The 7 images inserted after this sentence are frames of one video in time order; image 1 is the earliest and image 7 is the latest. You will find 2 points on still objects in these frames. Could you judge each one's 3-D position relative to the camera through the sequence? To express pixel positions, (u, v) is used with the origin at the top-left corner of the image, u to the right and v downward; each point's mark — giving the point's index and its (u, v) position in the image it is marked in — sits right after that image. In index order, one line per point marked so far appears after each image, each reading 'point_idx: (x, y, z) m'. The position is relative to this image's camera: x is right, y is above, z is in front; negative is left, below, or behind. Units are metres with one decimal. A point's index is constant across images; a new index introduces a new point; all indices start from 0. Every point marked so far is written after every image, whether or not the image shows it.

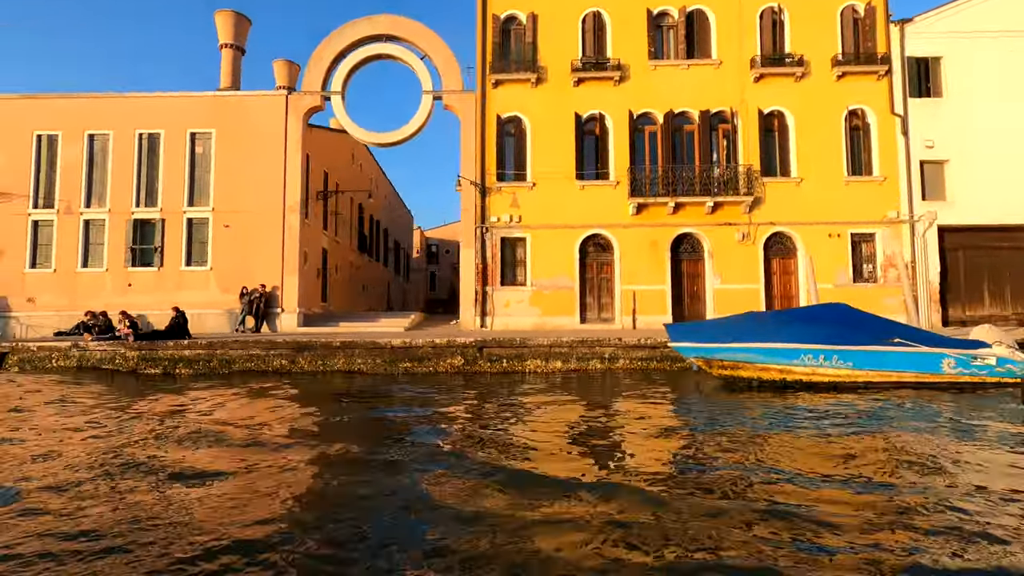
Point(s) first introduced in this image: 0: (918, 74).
0: (+13.1, +6.9, +17.3) m
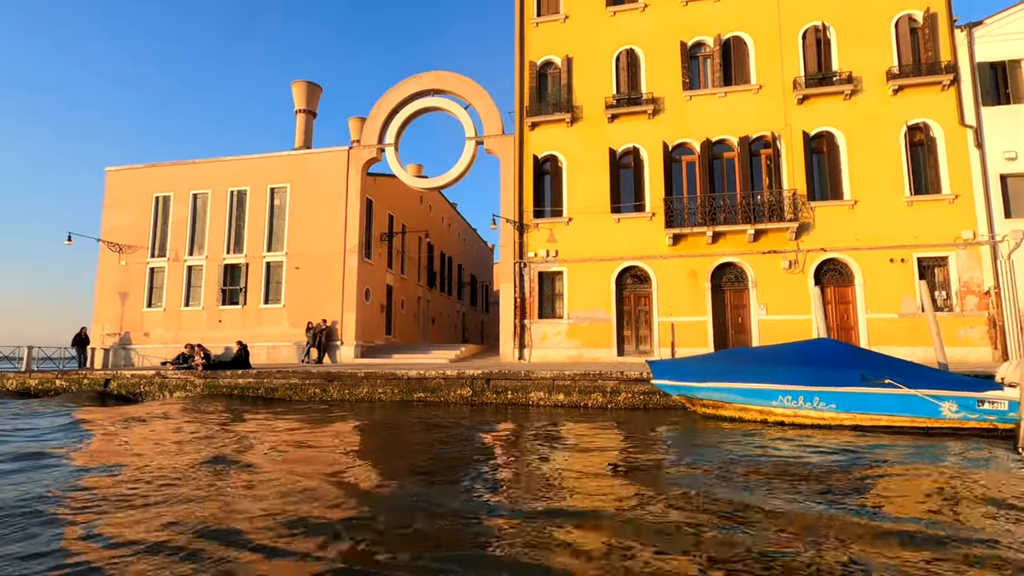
0: (+14.0, +6.1, +15.7) m
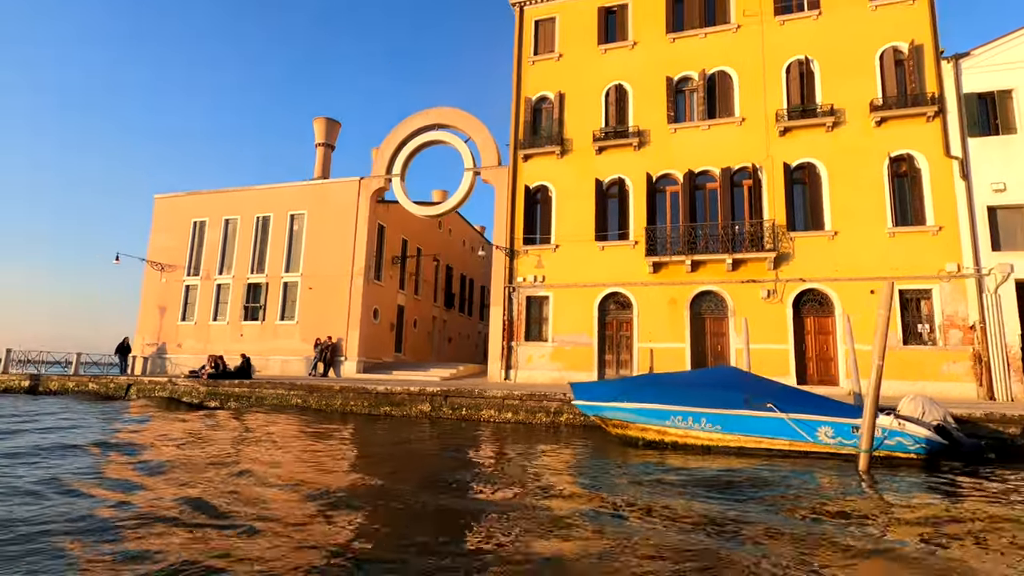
0: (+13.5, +5.1, +15.4) m
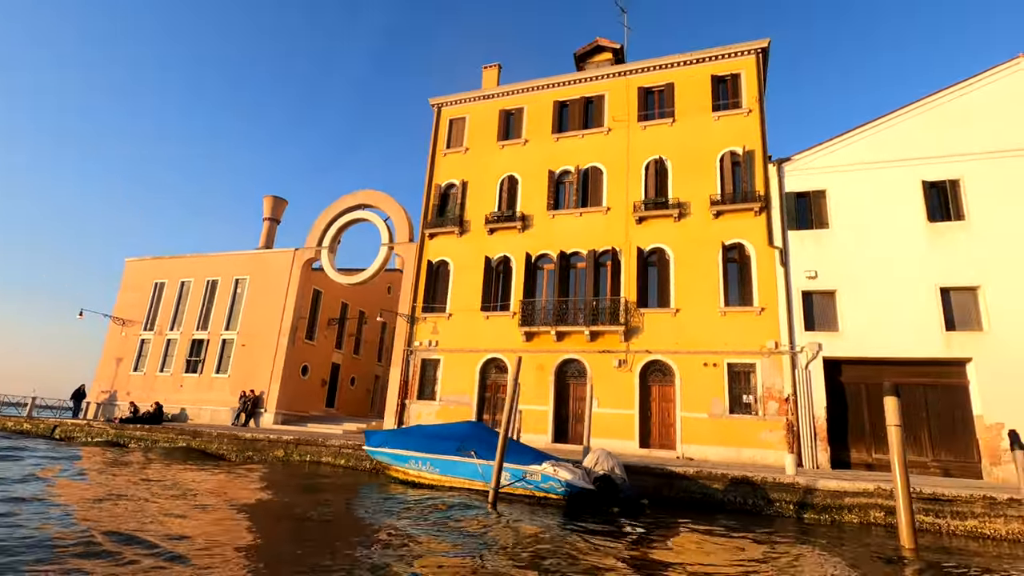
0: (+9.5, +2.6, +17.6) m
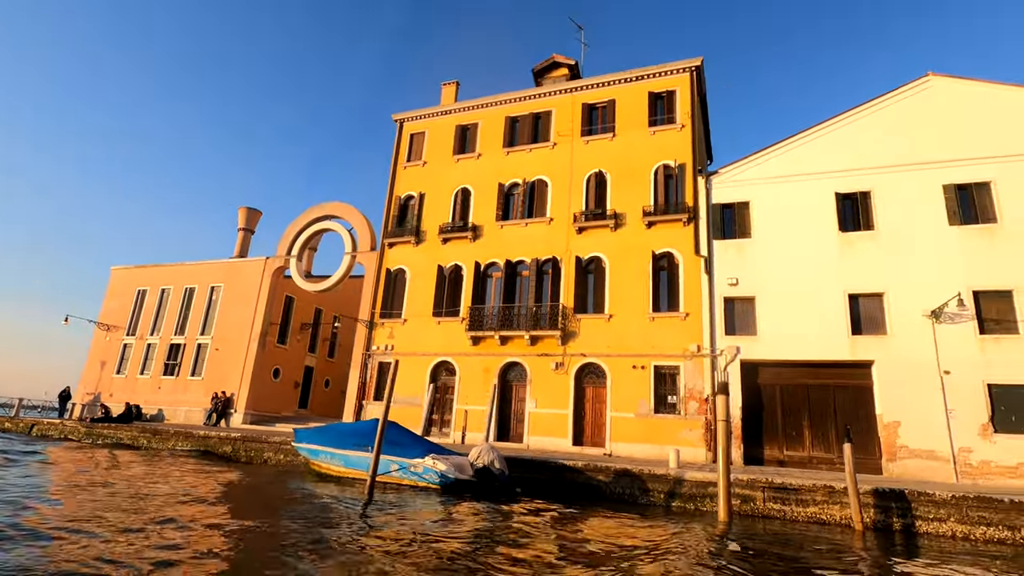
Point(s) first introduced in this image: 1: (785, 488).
0: (+7.4, +2.4, +18.6) m
1: (+5.3, -3.9, +10.5) m
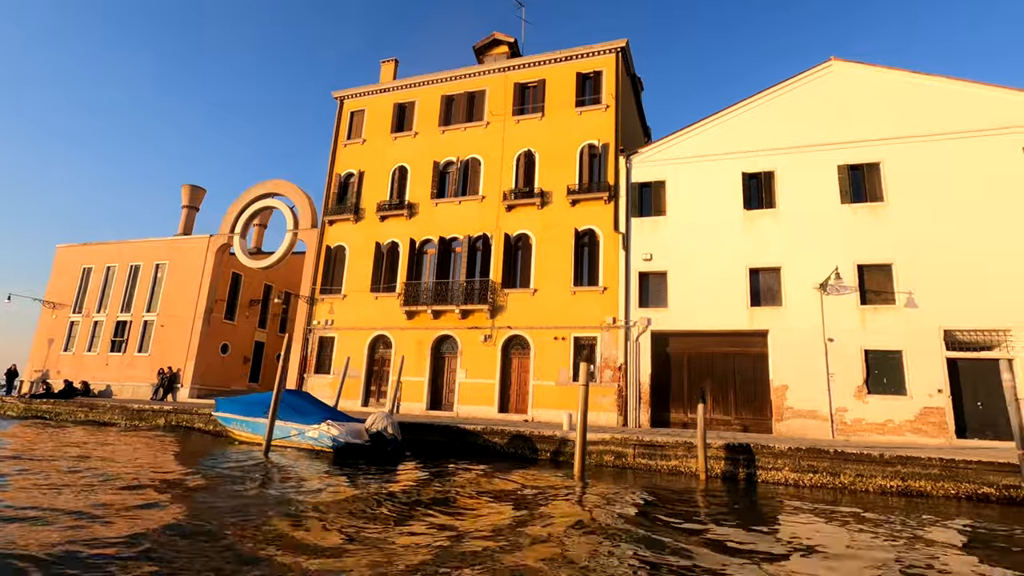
0: (+4.8, +3.3, +19.6) m
1: (+3.1, -3.4, +11.7) m
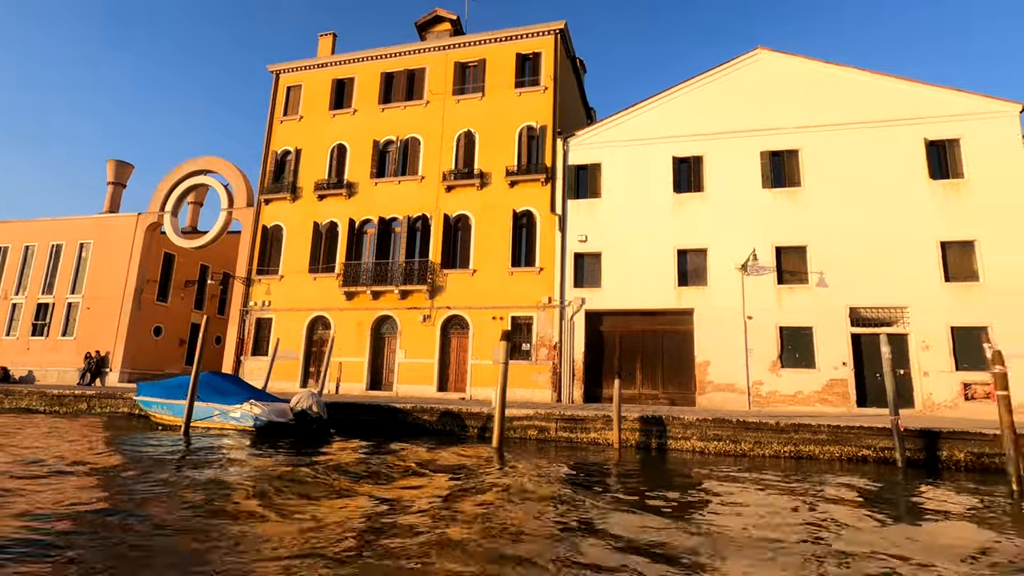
0: (+2.5, +4.1, +20.0) m
1: (+1.4, -3.0, +12.2) m
